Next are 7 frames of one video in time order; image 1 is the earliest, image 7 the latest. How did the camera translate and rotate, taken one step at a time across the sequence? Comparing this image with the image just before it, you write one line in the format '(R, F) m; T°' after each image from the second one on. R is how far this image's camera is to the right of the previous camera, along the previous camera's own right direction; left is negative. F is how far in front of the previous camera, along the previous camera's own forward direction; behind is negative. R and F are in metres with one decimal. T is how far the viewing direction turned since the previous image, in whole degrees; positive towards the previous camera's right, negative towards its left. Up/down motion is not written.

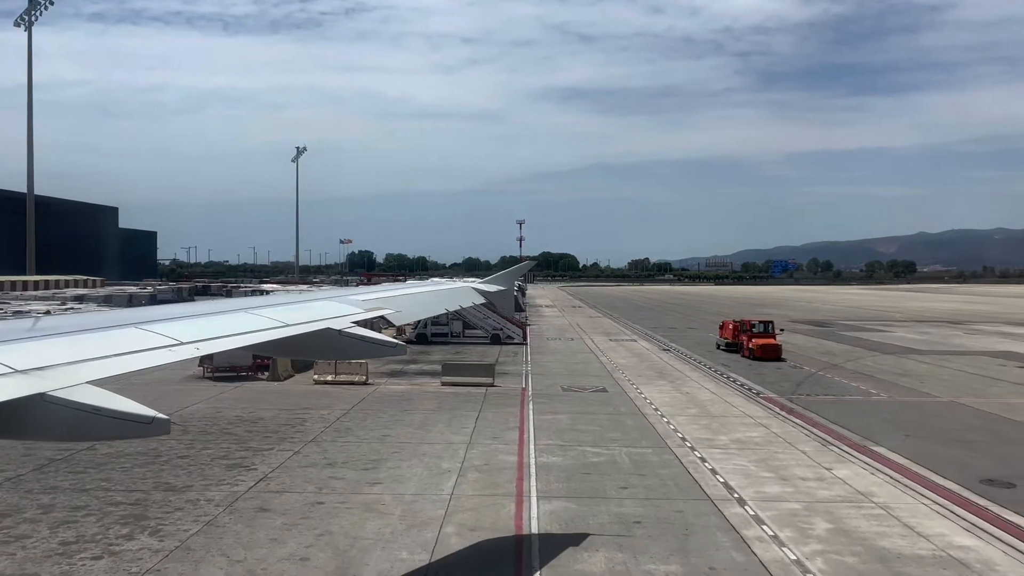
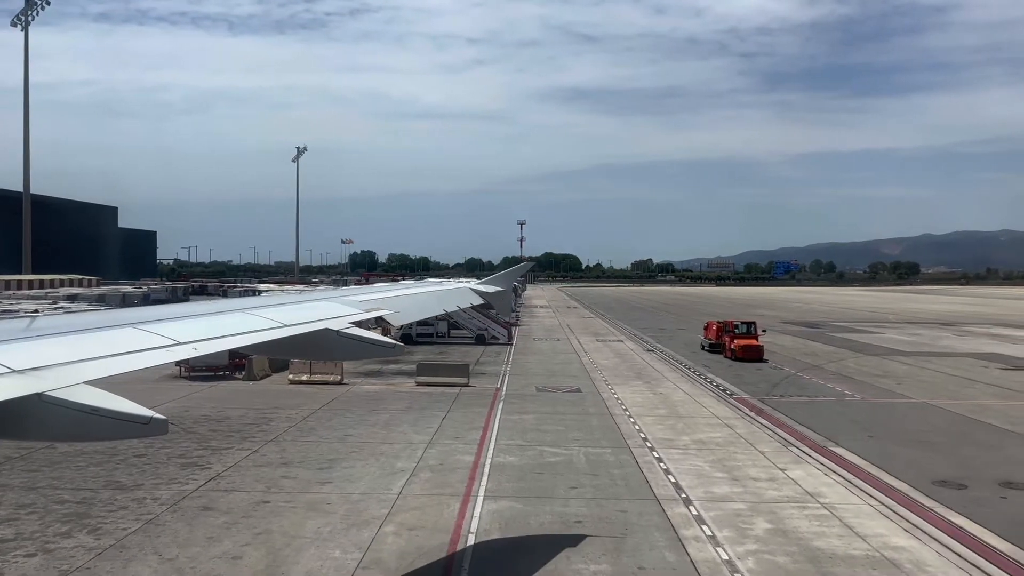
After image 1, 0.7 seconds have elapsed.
(+1.0, 0.0) m; 0°
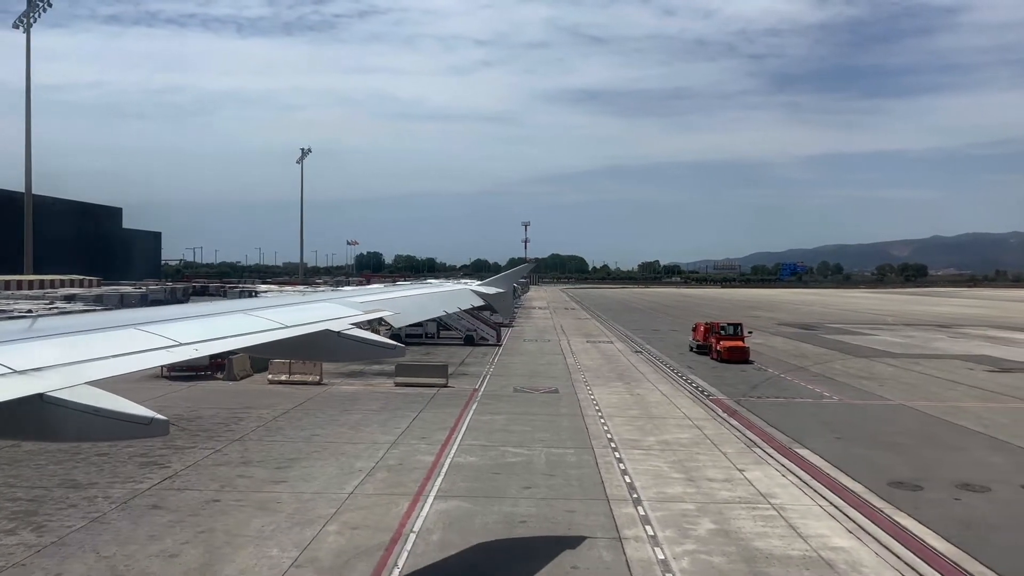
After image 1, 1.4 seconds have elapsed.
(+1.0, 0.0) m; 0°
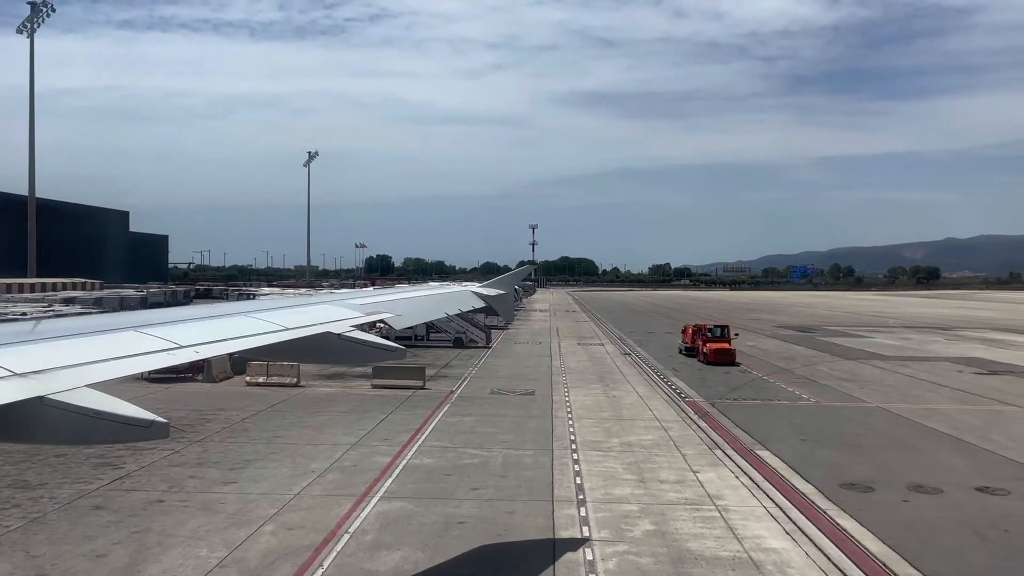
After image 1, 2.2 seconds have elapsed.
(+1.2, 0.0) m; -1°
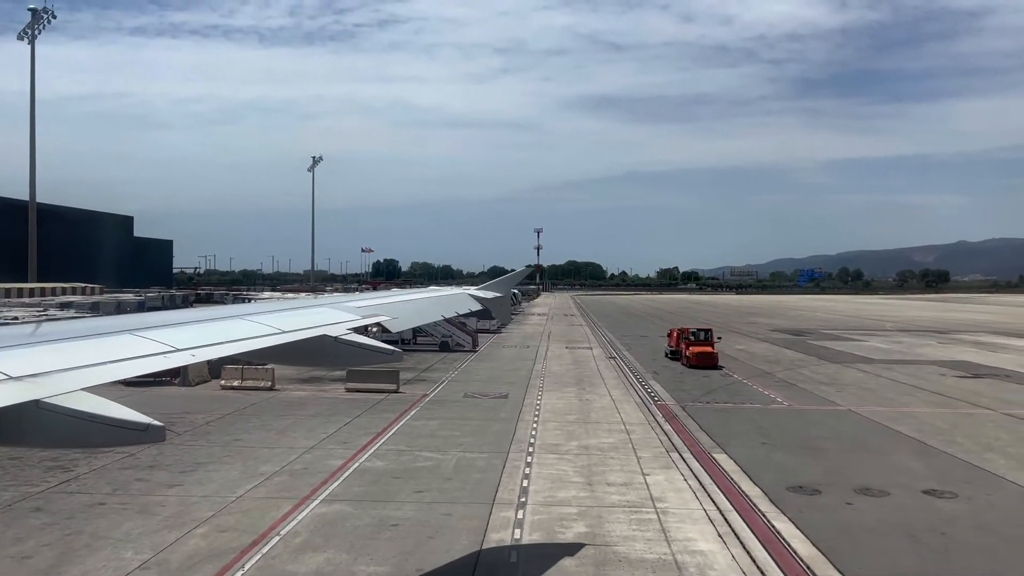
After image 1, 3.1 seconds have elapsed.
(+1.2, 0.0) m; 0°
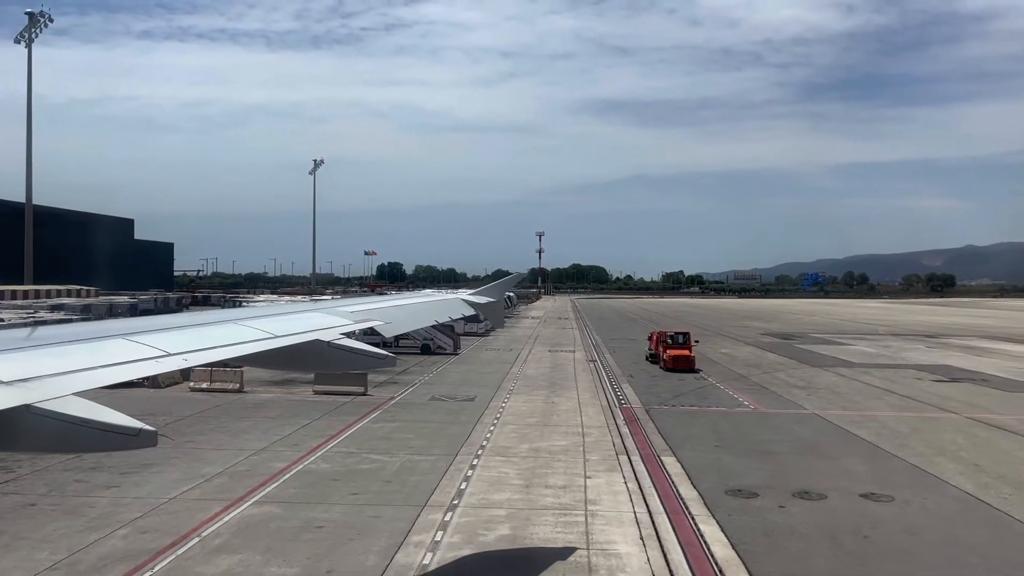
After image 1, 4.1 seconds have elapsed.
(+1.3, 0.0) m; 0°
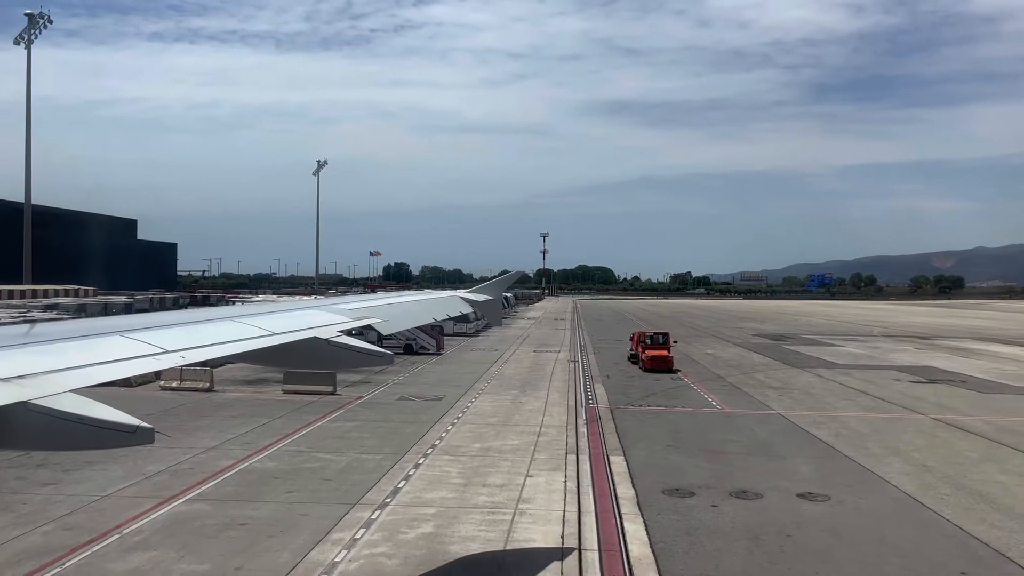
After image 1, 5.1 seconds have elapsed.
(+1.3, 0.0) m; 0°
